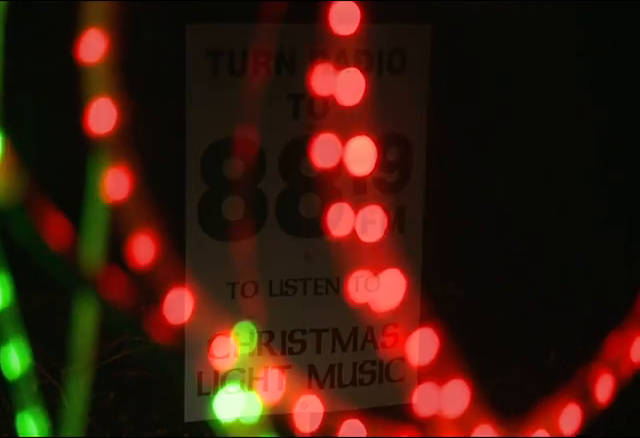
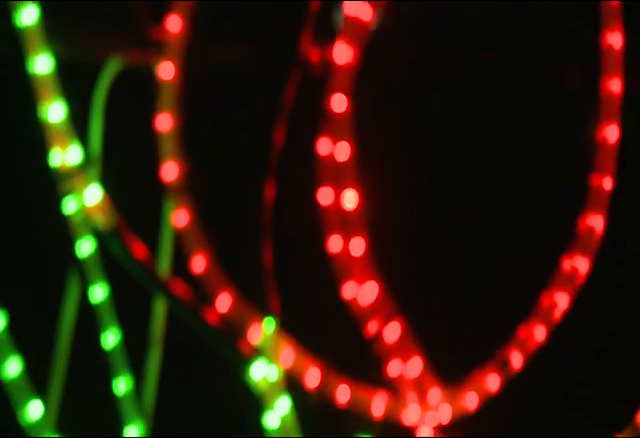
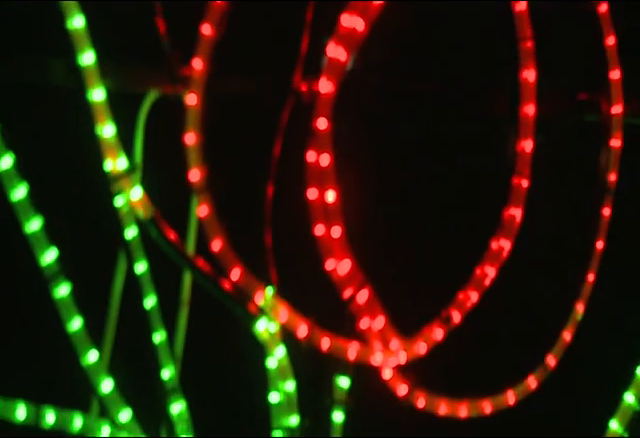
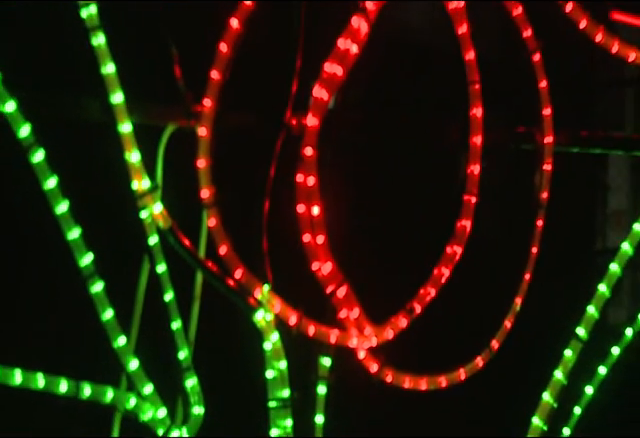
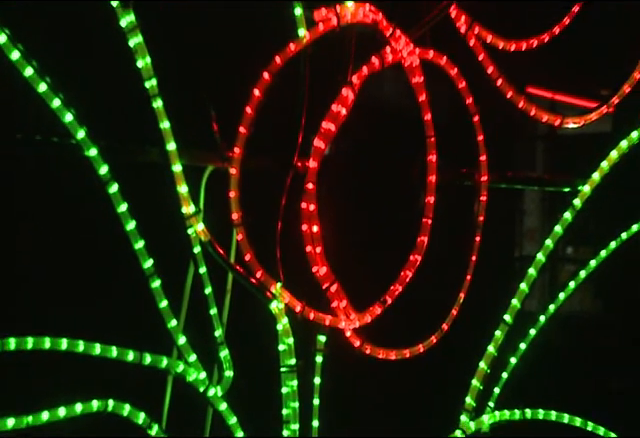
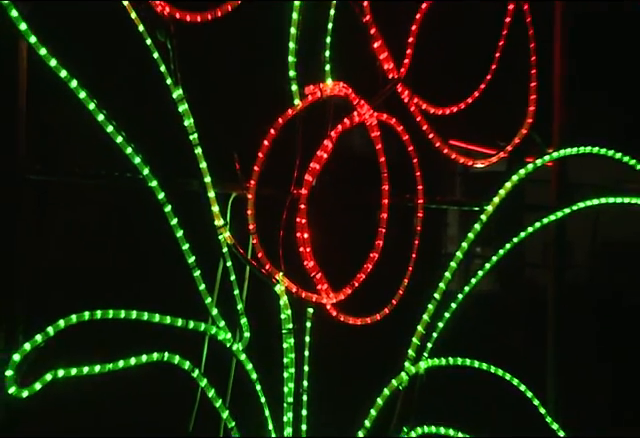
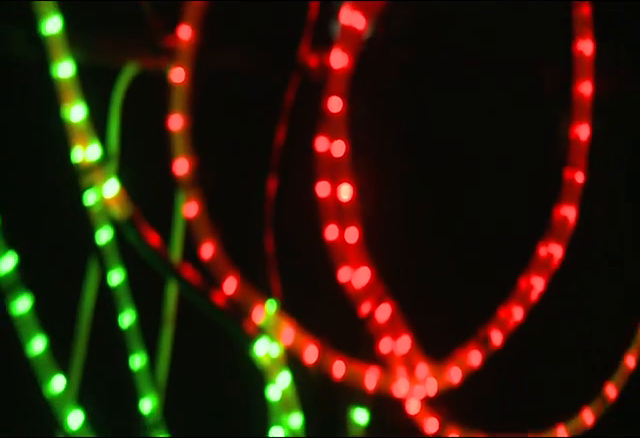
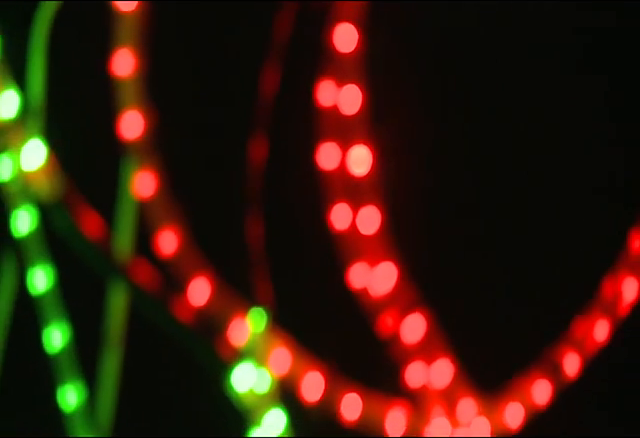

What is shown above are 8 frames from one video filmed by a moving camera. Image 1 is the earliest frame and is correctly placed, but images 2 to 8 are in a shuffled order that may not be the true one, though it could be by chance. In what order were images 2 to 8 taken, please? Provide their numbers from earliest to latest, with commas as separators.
8, 2, 7, 3, 4, 5, 6
